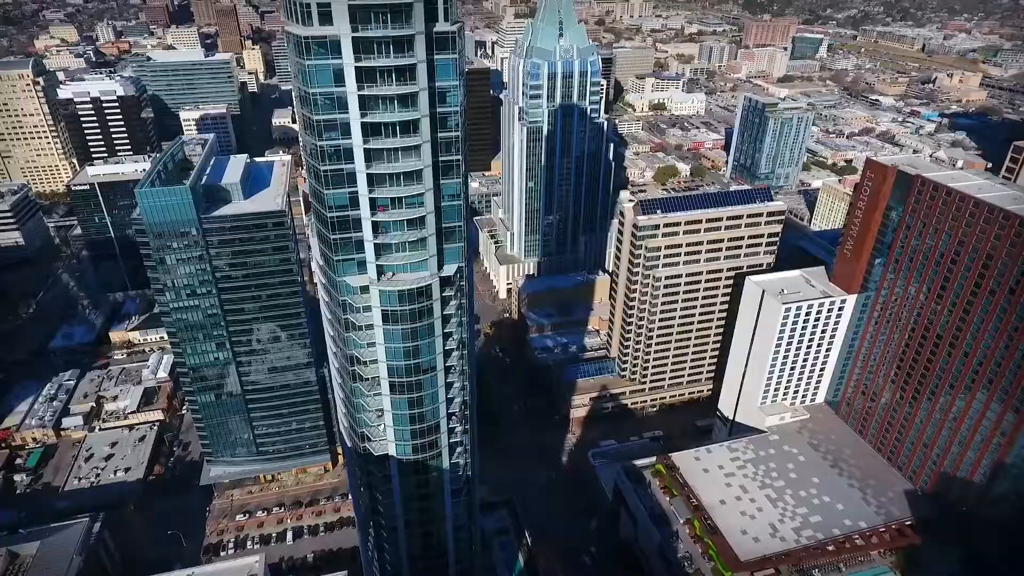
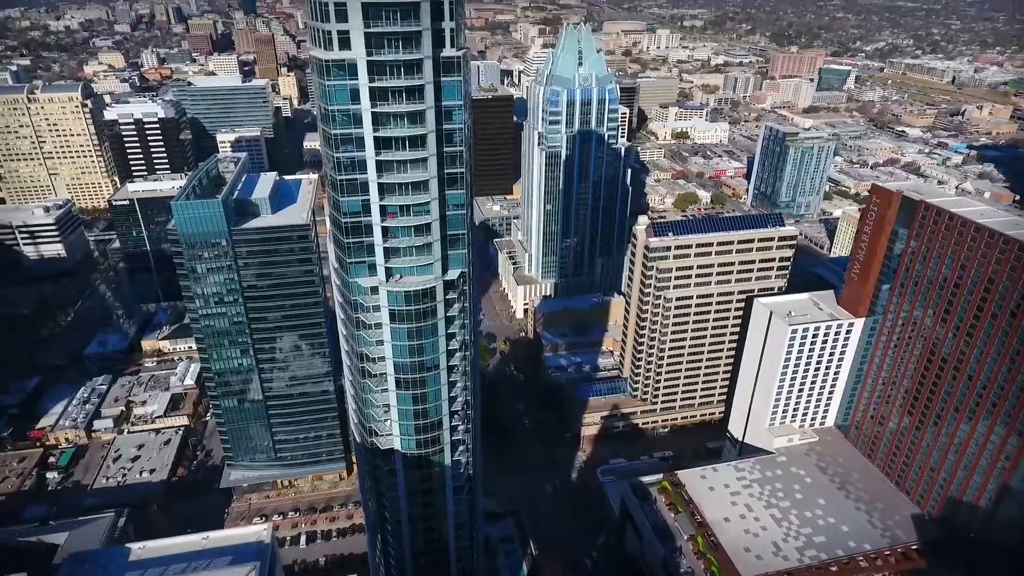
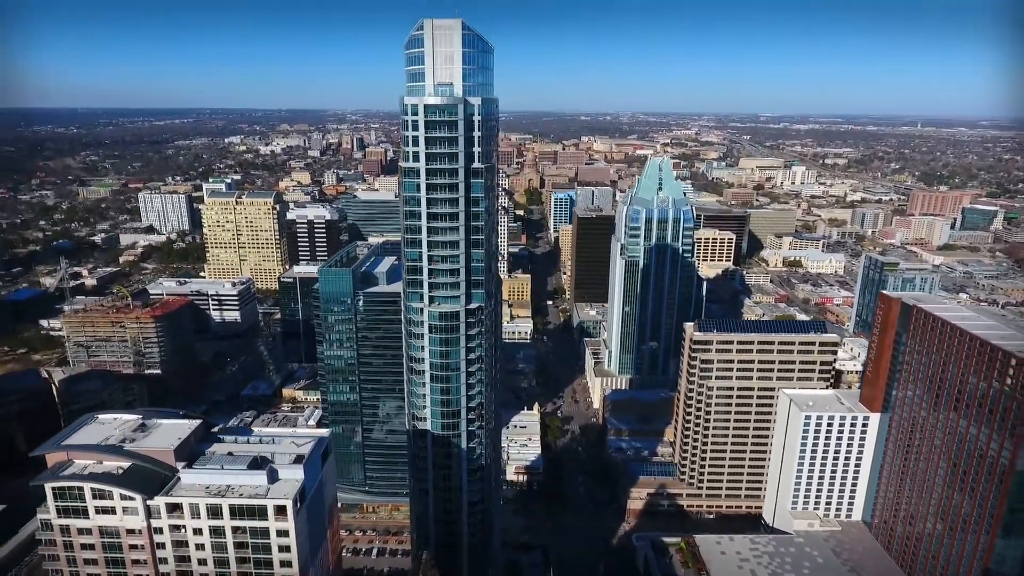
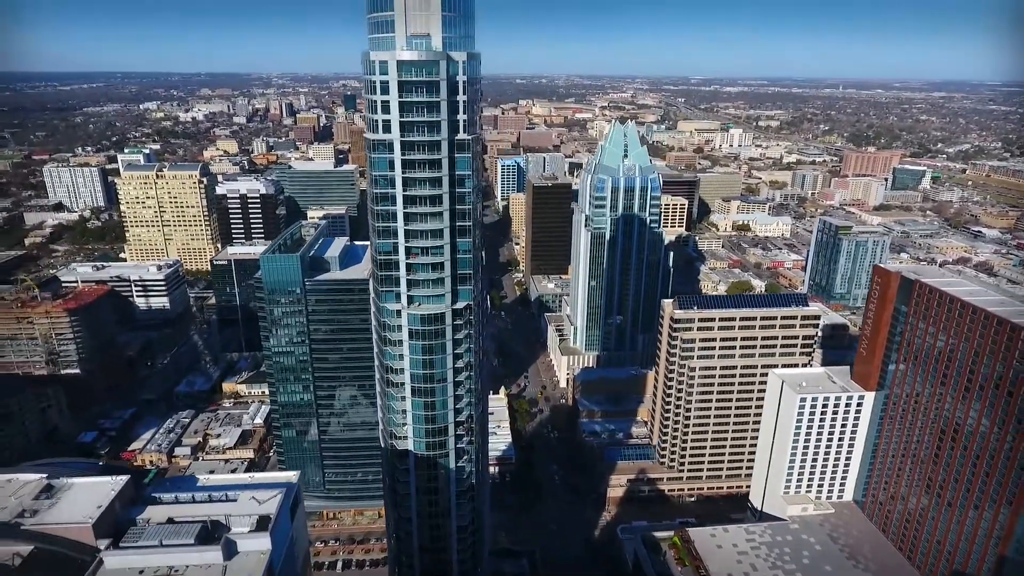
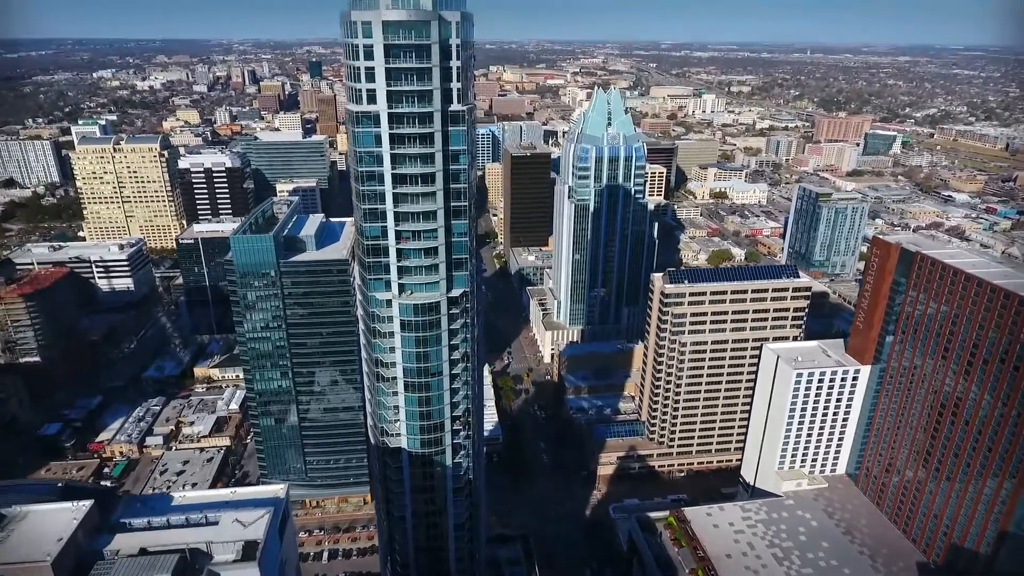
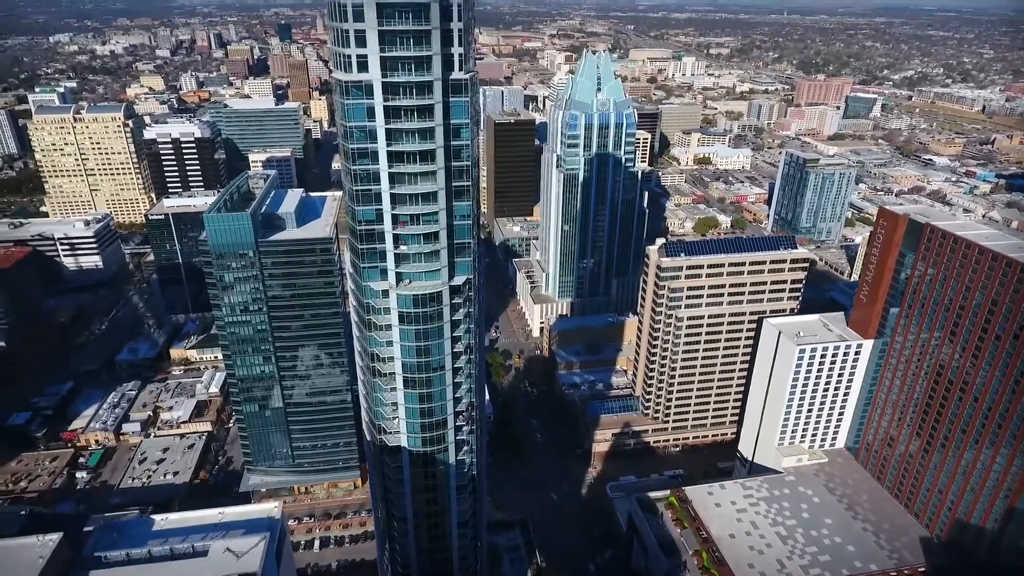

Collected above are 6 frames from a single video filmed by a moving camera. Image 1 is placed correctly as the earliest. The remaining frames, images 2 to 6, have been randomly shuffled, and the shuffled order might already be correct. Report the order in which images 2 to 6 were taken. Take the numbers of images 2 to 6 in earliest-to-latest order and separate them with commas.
2, 6, 5, 4, 3
